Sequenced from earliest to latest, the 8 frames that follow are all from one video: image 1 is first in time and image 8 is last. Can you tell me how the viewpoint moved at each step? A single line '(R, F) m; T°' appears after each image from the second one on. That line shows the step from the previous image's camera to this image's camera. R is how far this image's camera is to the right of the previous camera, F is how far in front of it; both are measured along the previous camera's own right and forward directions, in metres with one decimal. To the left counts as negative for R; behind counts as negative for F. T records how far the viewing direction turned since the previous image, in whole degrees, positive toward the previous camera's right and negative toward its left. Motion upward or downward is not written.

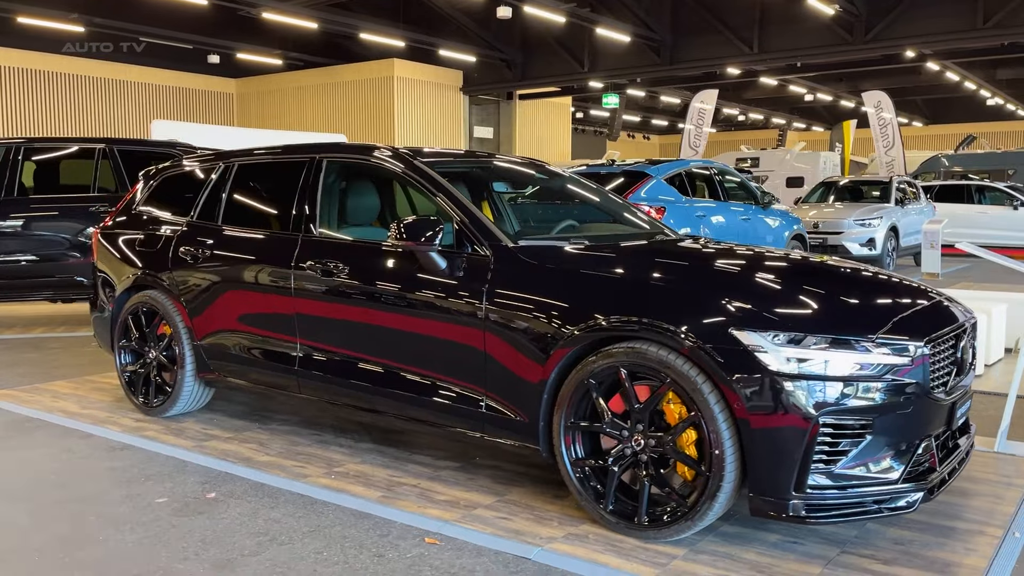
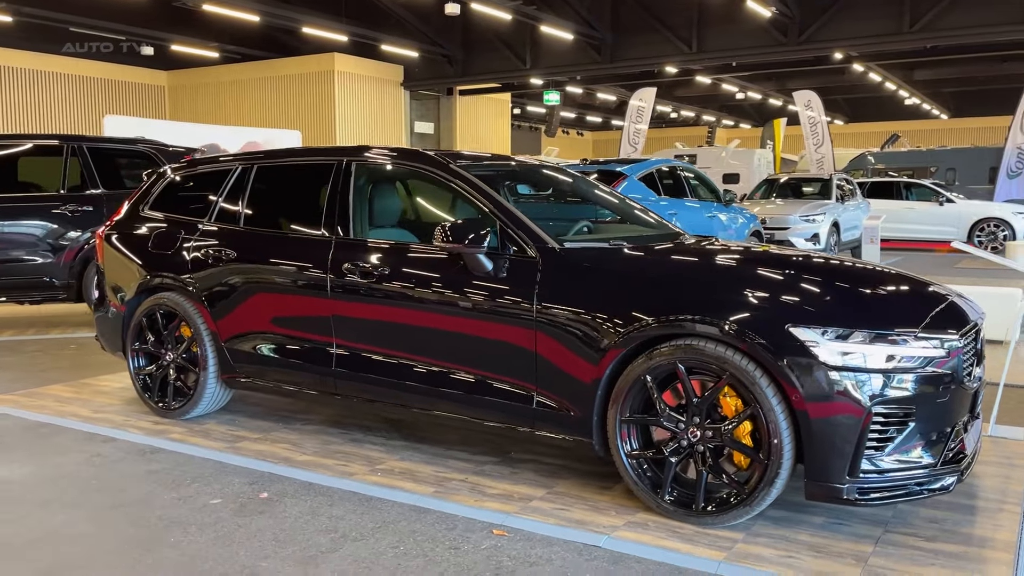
(-0.5, -0.1) m; +4°
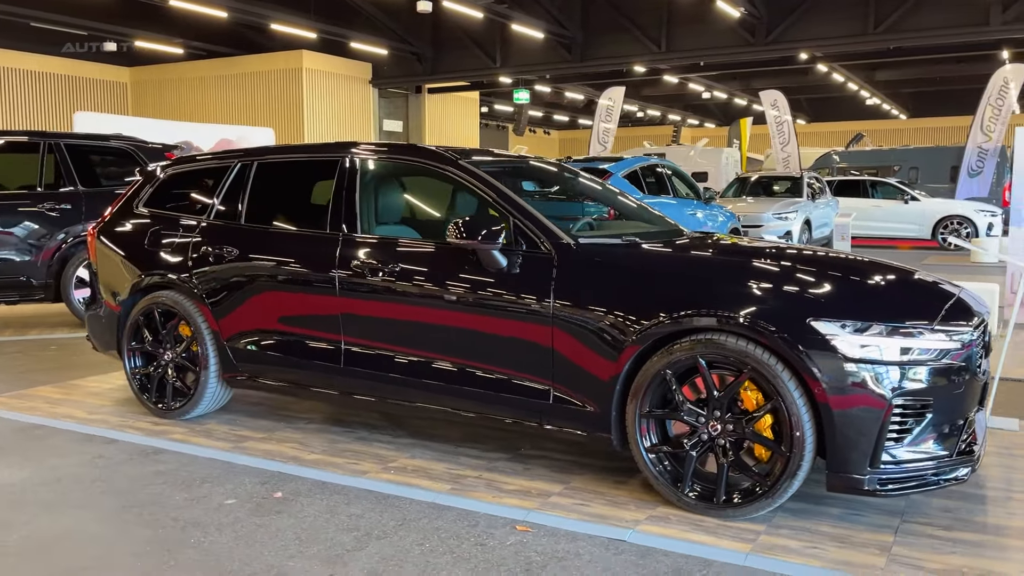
(-0.2, 0.0) m; +2°
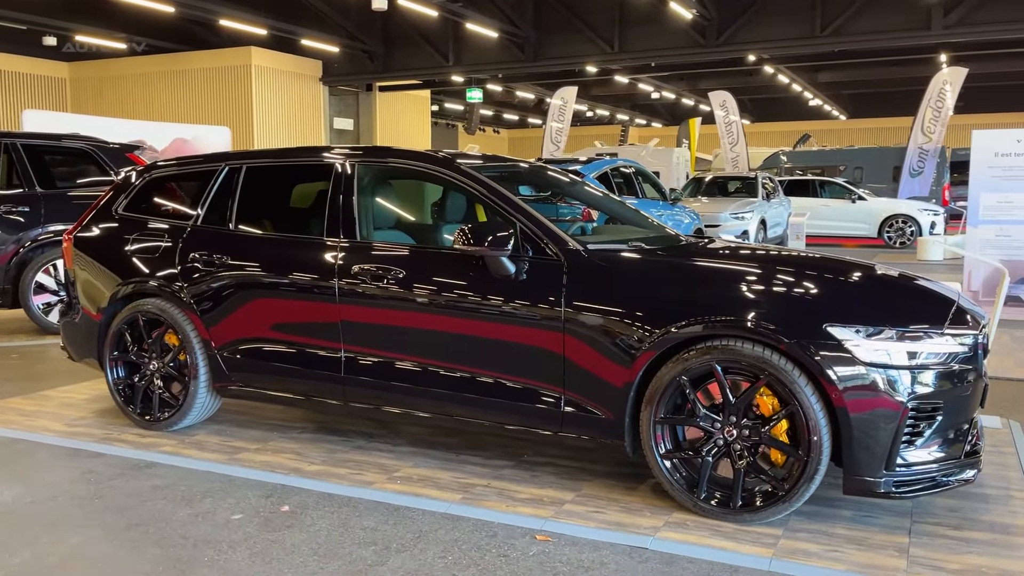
(-0.2, 0.0) m; +3°
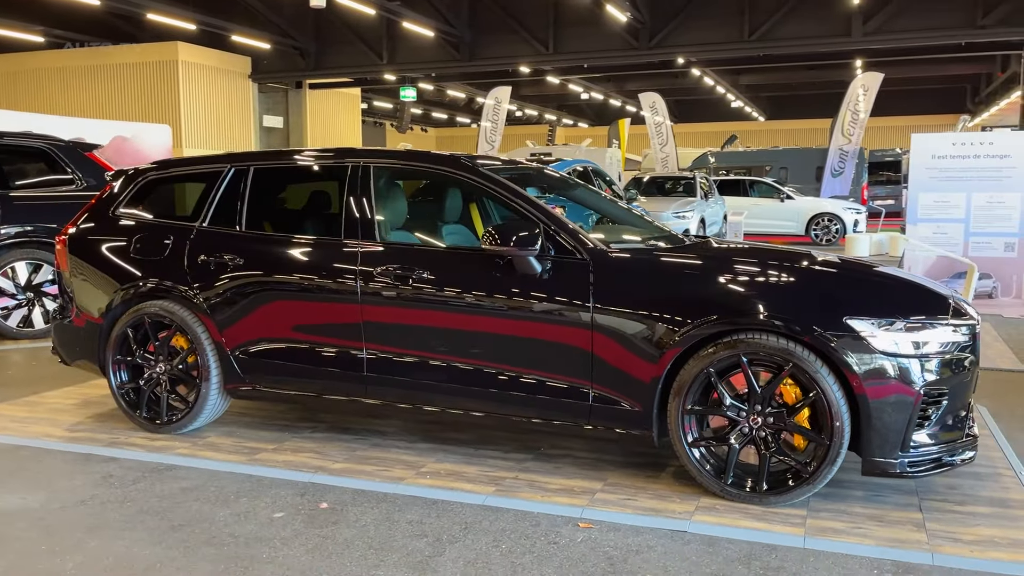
(-0.4, -0.1) m; +5°
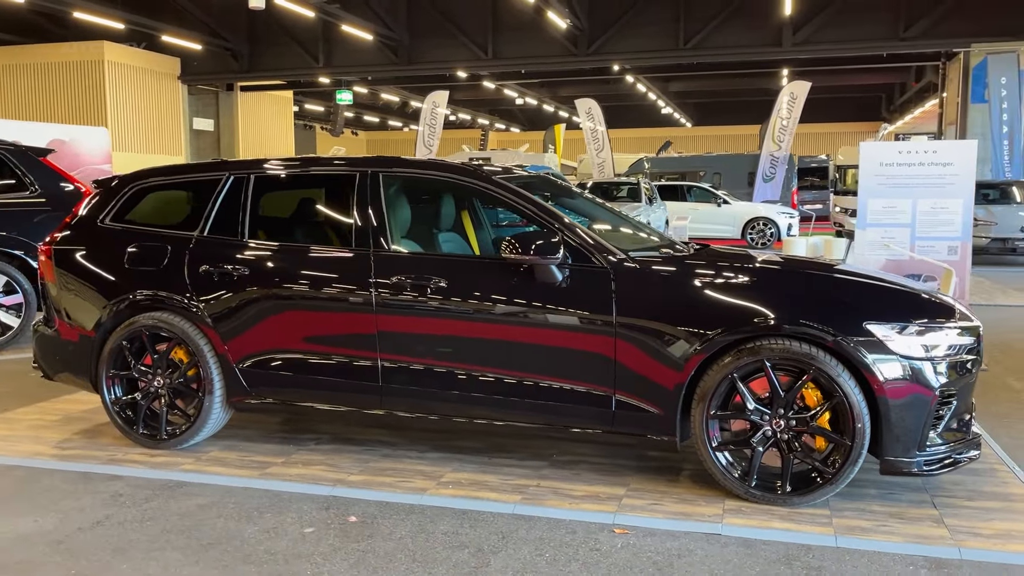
(-0.4, 0.0) m; +4°
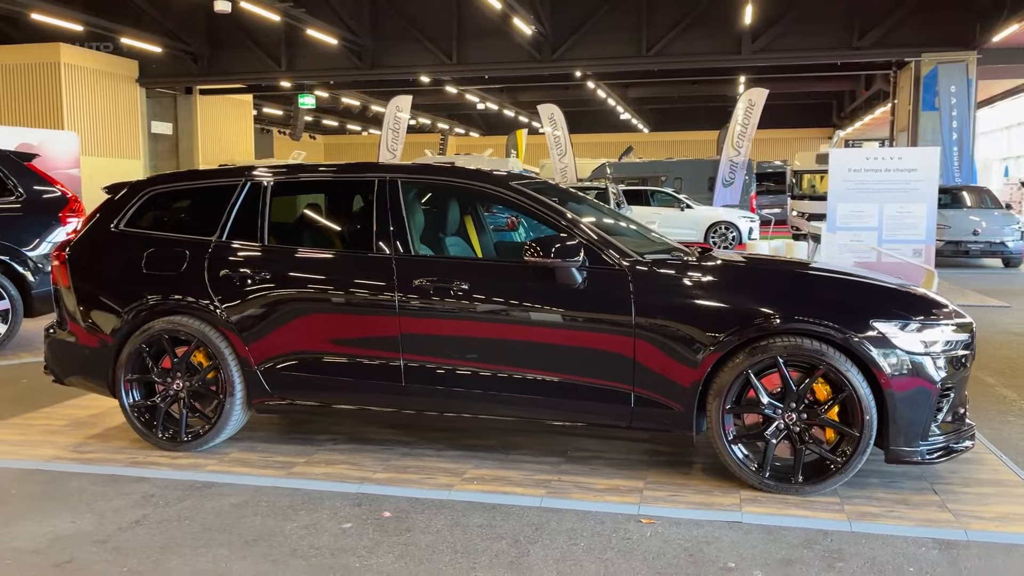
(-0.3, -0.1) m; +2°
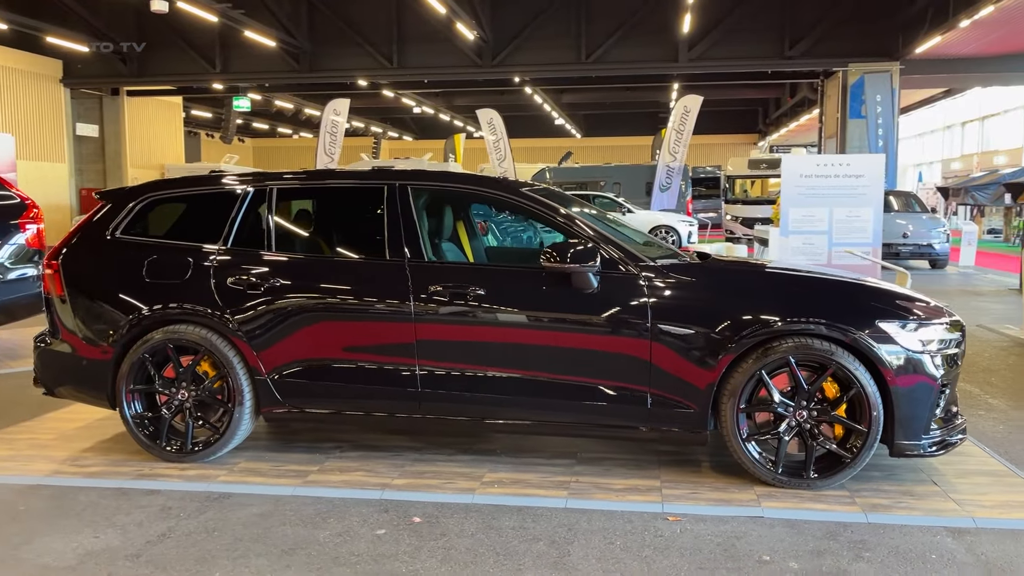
(-0.4, 0.0) m; +4°
